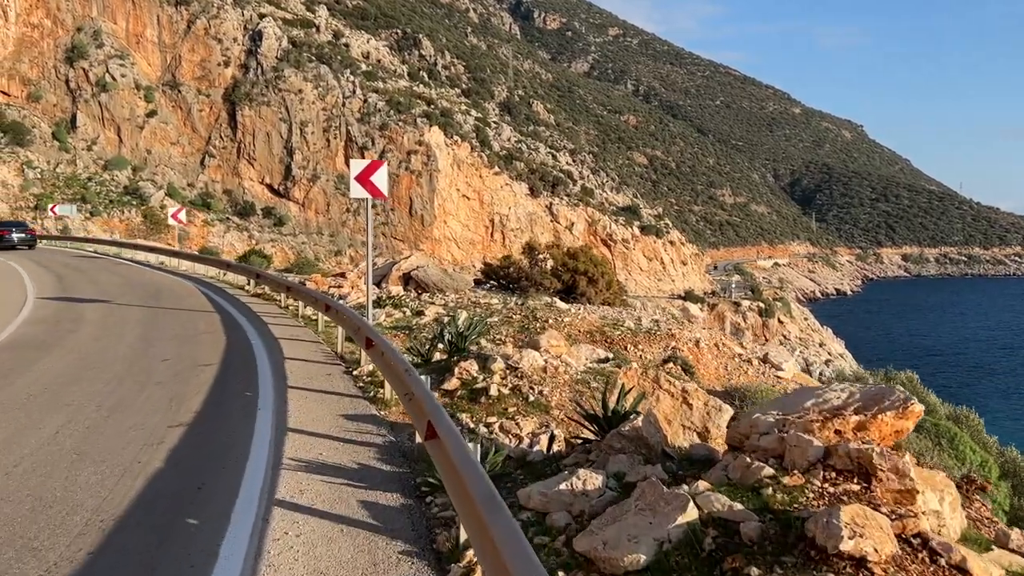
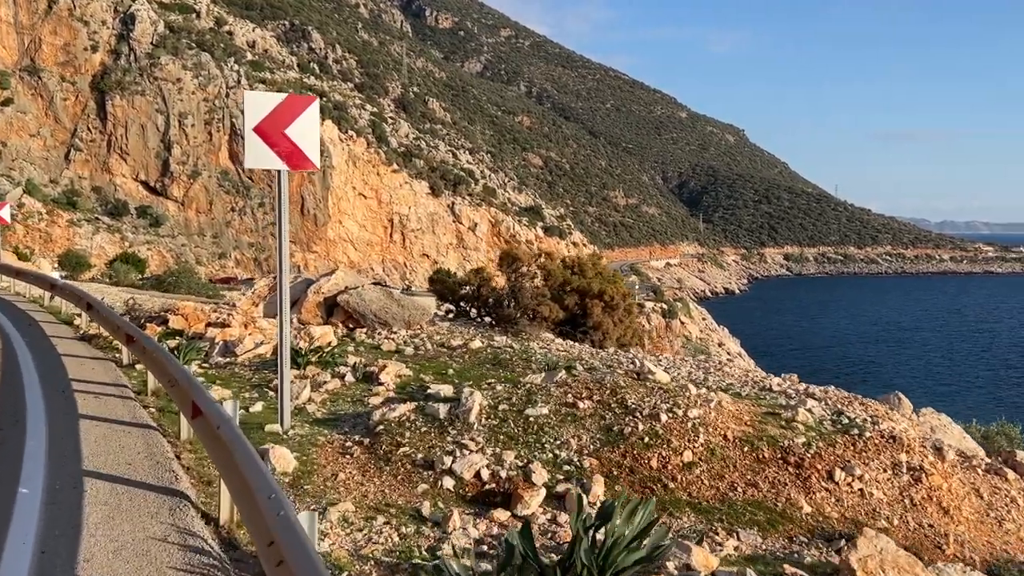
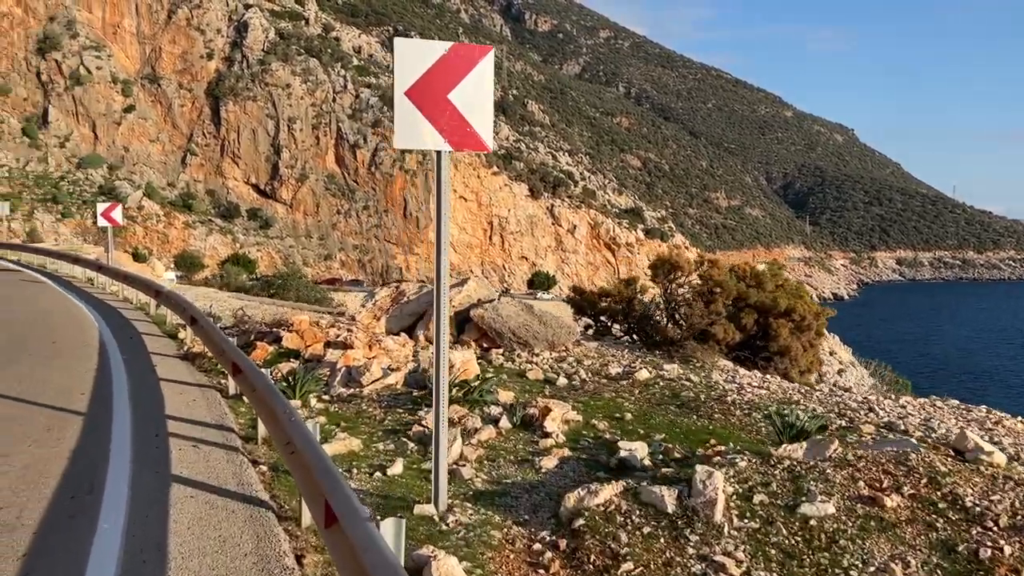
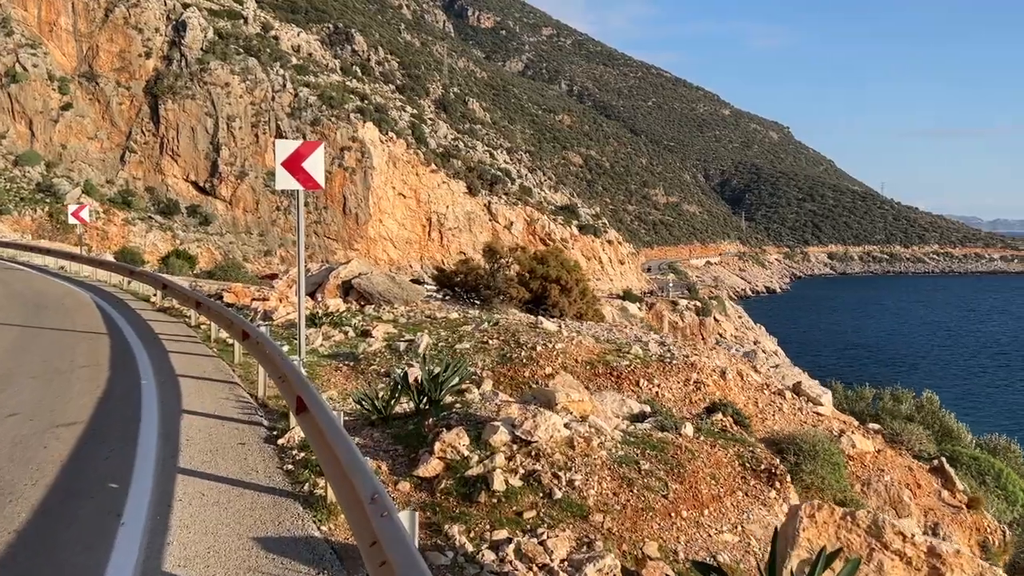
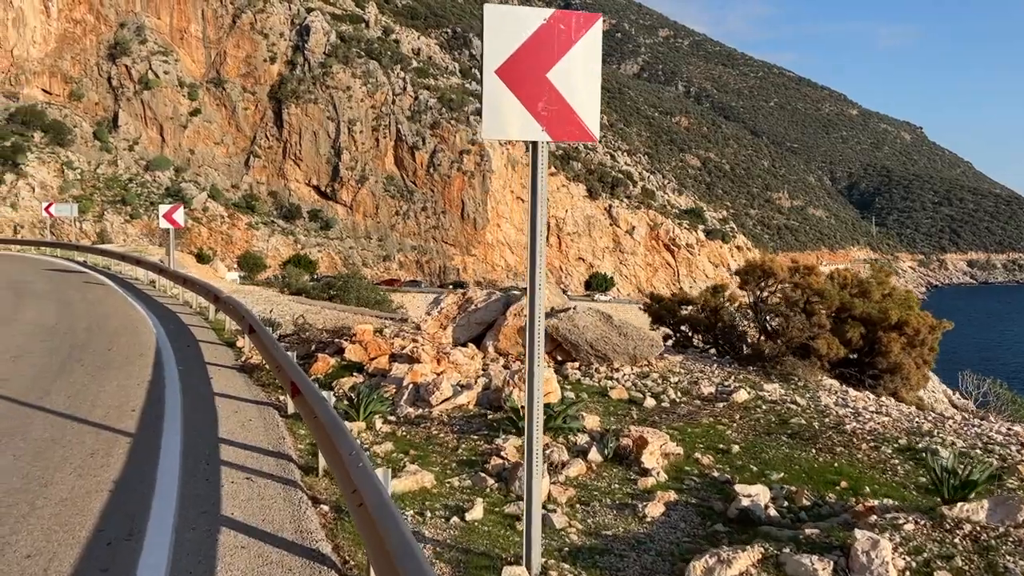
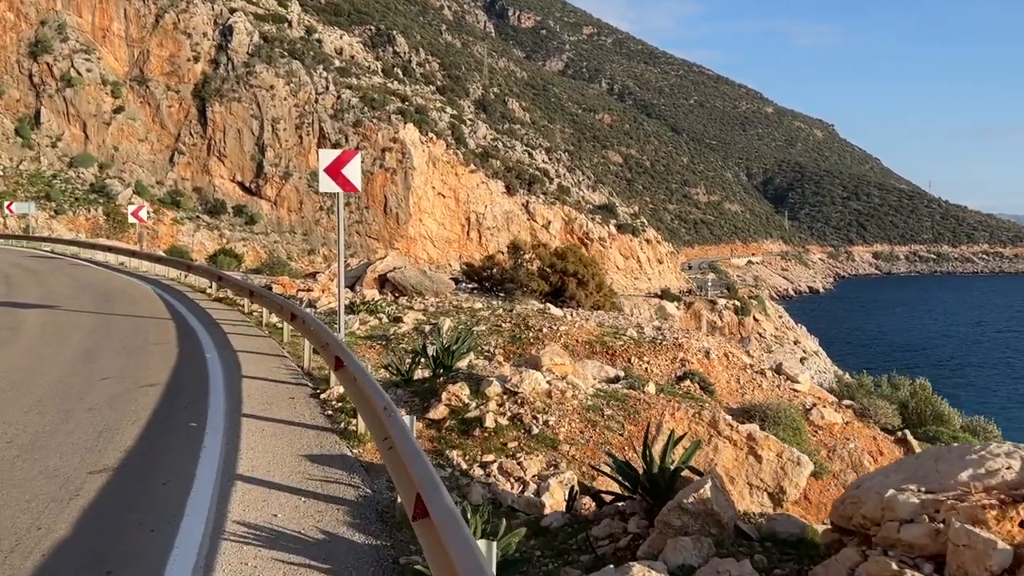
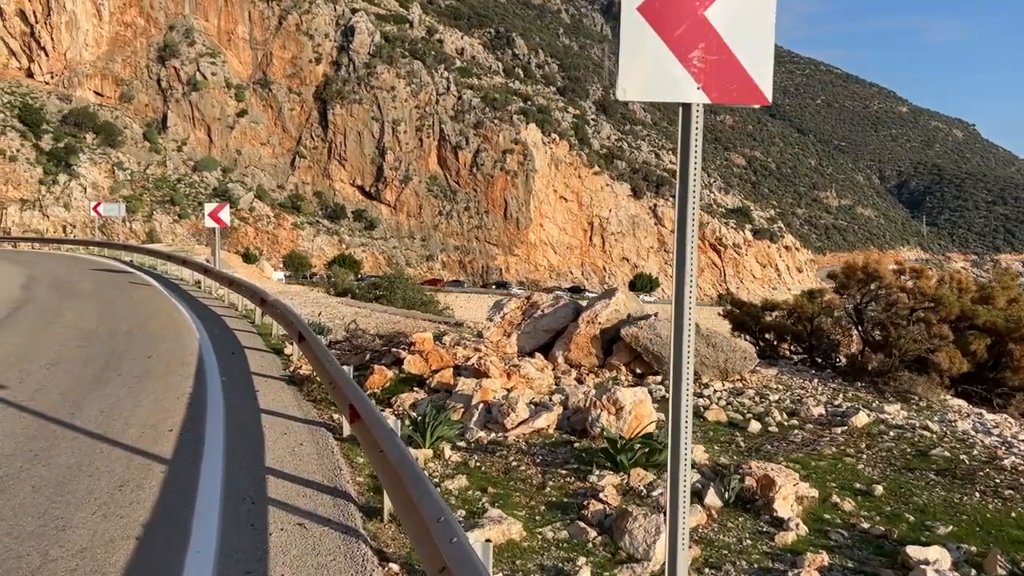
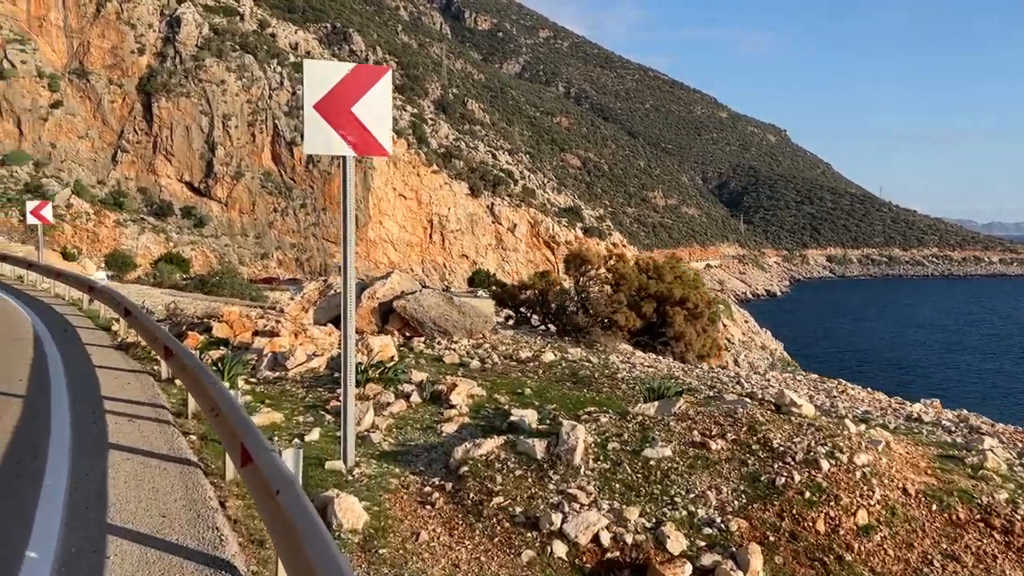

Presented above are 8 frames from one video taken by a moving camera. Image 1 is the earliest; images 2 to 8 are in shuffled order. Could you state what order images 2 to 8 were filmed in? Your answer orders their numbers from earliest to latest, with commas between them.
6, 4, 2, 8, 3, 5, 7
